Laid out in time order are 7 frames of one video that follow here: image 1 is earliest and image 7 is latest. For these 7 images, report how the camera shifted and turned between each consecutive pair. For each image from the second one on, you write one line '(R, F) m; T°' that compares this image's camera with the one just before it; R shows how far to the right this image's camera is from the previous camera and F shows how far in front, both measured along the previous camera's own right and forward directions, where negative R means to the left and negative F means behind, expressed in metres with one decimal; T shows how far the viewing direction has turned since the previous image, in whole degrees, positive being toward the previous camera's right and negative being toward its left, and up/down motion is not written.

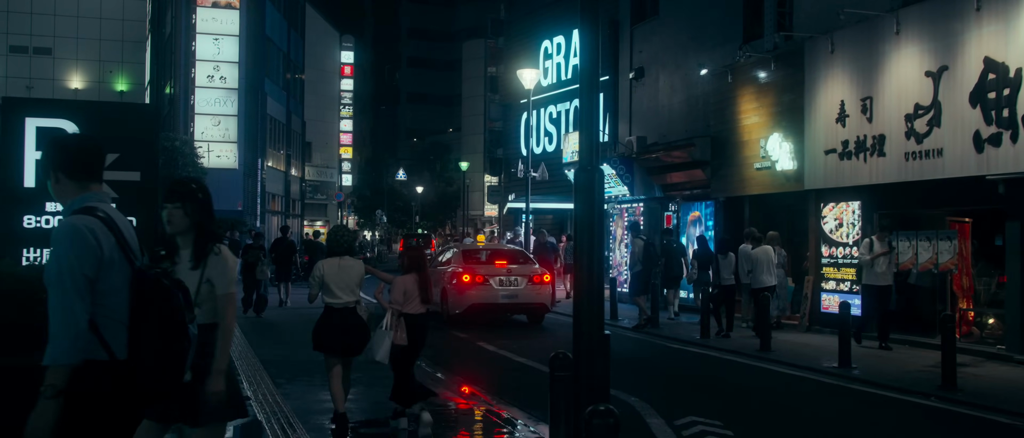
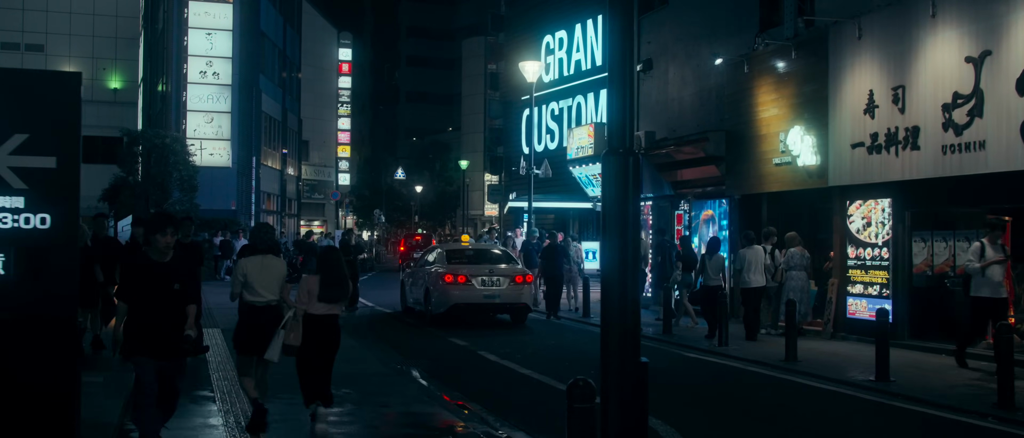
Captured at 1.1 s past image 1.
(-0.1, +1.1) m; 0°
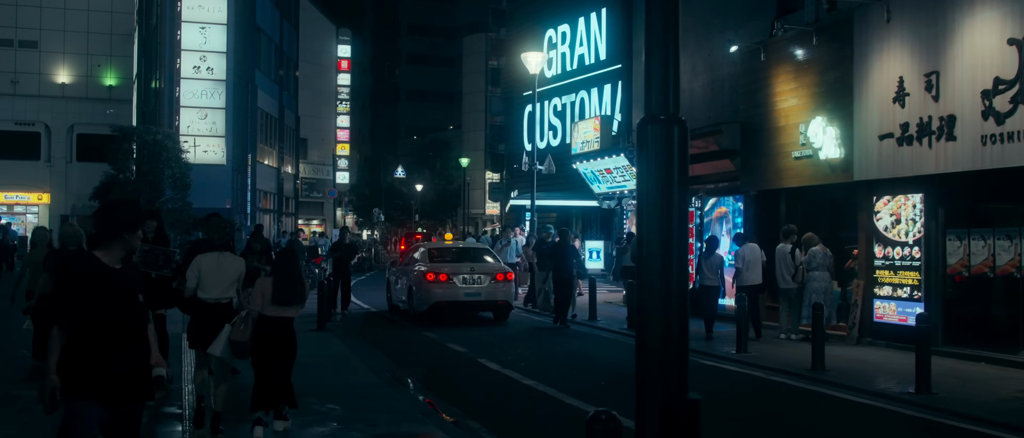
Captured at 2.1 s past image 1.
(0.0, +1.0) m; 0°
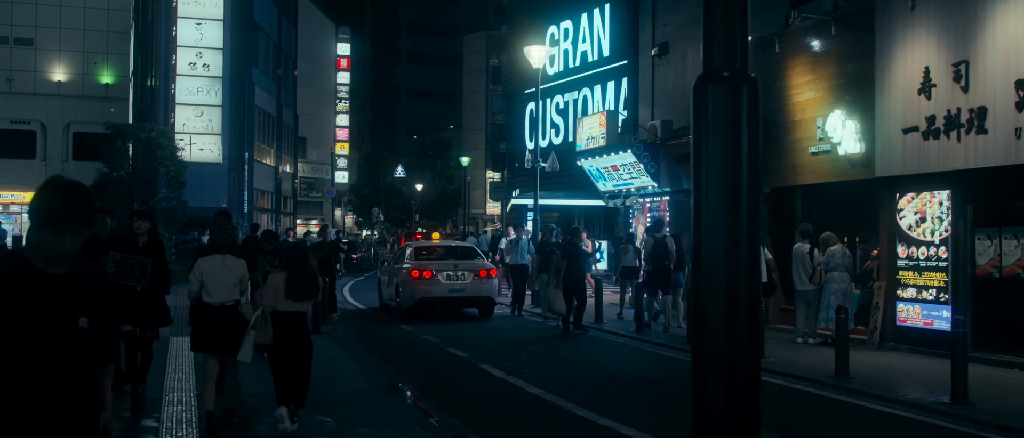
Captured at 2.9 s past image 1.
(-0.1, +0.7) m; 0°
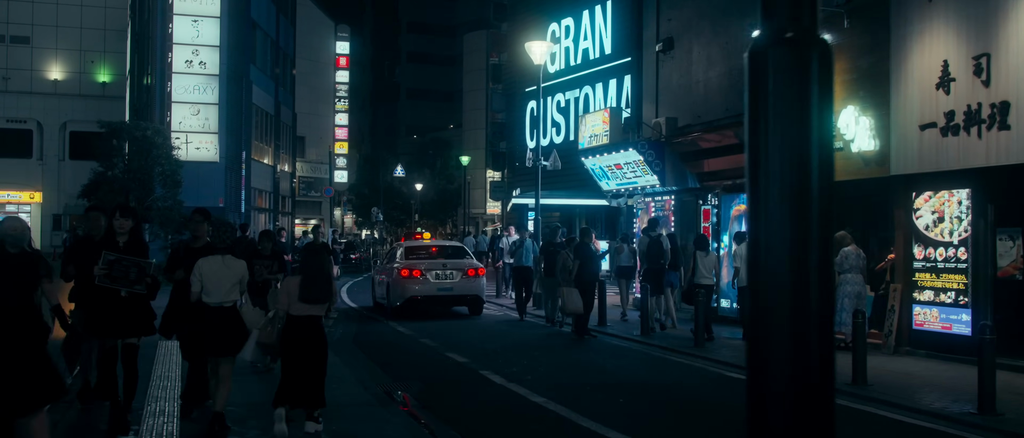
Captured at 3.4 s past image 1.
(0.0, +0.5) m; 0°
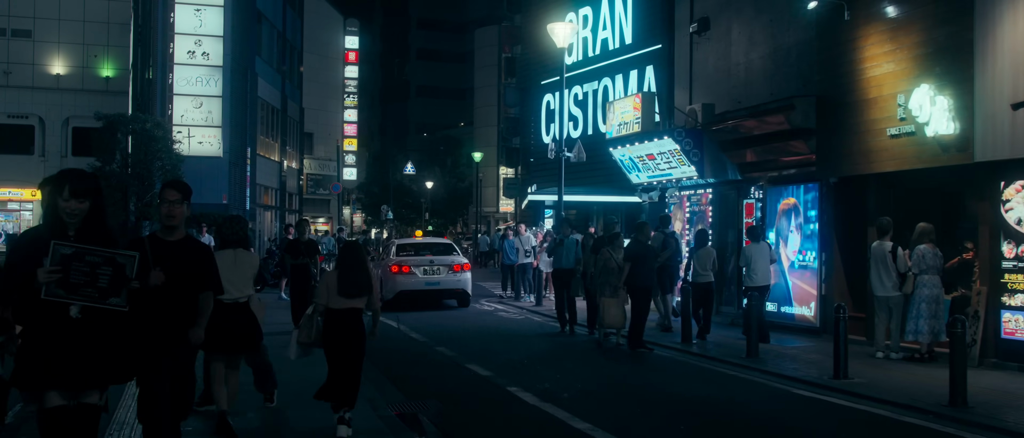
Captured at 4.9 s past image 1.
(-0.3, +1.6) m; -1°
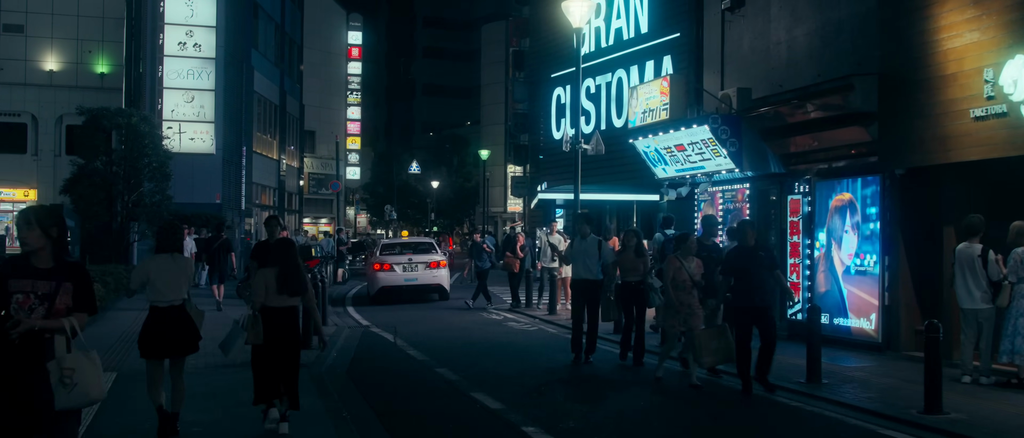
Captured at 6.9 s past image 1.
(-0.1, +2.0) m; 0°
